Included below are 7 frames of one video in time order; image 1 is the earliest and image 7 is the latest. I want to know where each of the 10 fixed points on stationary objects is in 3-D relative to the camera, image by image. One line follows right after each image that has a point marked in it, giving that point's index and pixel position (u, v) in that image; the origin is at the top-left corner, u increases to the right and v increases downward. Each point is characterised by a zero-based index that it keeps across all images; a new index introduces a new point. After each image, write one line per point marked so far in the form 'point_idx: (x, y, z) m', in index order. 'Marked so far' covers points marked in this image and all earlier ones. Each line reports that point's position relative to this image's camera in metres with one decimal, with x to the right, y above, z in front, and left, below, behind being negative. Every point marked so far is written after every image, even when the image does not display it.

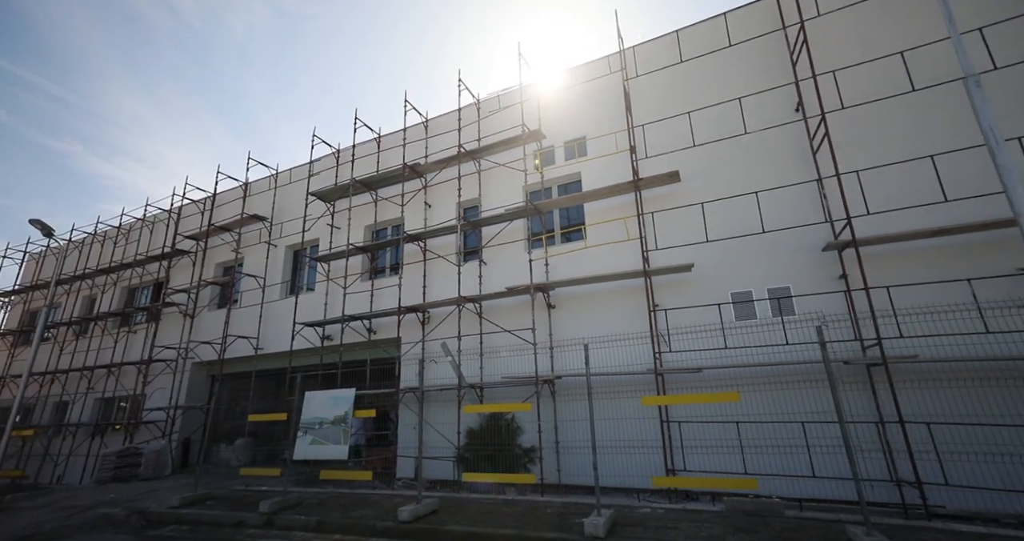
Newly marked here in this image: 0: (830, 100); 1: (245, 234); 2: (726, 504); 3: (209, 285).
0: (+6.7, +3.6, +9.6) m
1: (-10.5, +1.4, +18.0) m
2: (+2.7, -2.8, +5.5) m
3: (-11.6, -0.6, +17.5) m
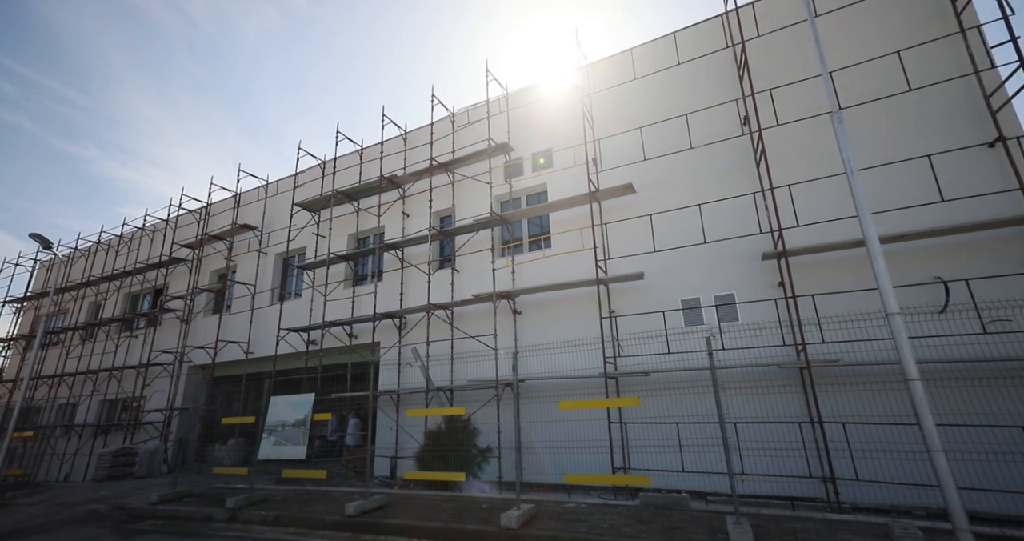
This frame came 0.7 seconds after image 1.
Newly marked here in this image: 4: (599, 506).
0: (+5.7, +3.4, +10.1) m
1: (-11.3, +1.1, +18.7) m
2: (+1.8, -3.1, +6.1) m
3: (-12.4, -0.9, +18.3) m
4: (+1.2, -3.1, +6.1) m
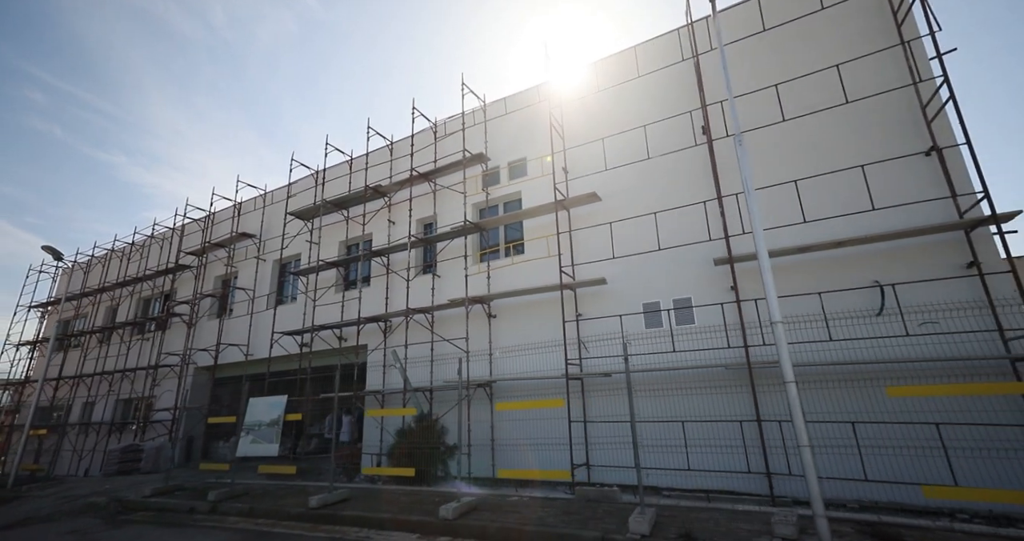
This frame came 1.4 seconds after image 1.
0: (+5.0, +3.4, +10.4) m
1: (-11.8, +0.9, +19.6) m
2: (+1.0, -3.2, +6.6) m
3: (-12.9, -1.1, +19.2) m
4: (+0.4, -3.3, +6.6) m
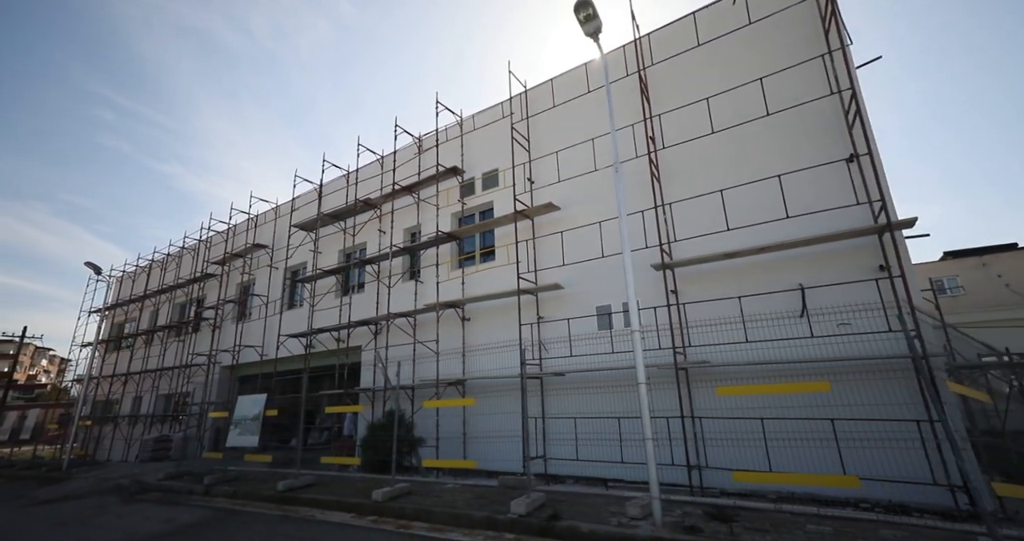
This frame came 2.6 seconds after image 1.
0: (+3.9, +3.3, +10.9) m
1: (-12.0, +0.5, +21.3) m
2: (-0.2, -3.4, +7.4) m
3: (-13.1, -1.5, +21.0) m
4: (-0.8, -3.5, +7.5) m
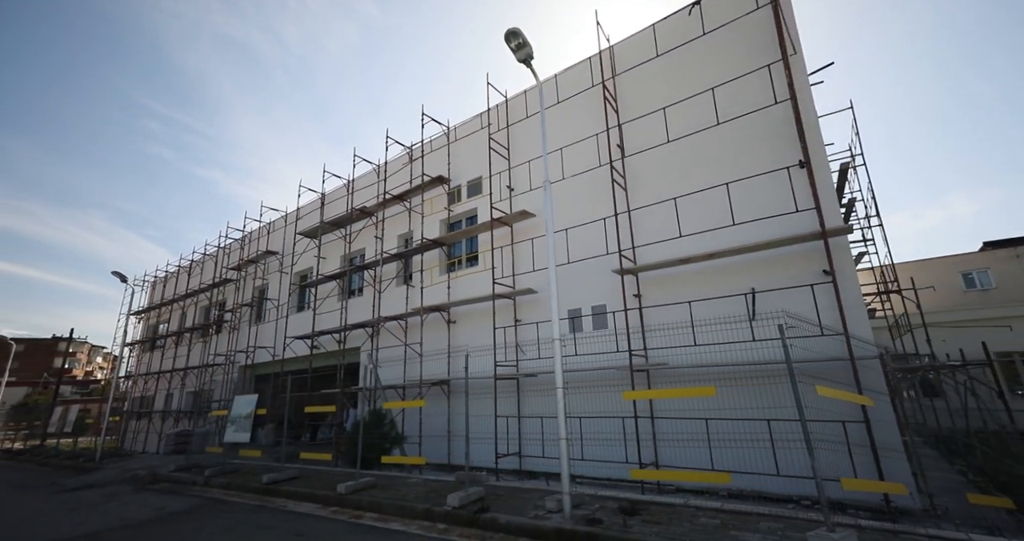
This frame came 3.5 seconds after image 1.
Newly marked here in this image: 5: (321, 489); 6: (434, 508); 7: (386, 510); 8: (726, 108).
0: (+3.2, +3.2, +11.2) m
1: (-12.1, +0.3, +22.5) m
2: (-1.0, -3.6, +8.0) m
3: (-13.1, -1.8, +22.3) m
4: (-1.5, -3.7, +8.1) m
5: (-3.4, -3.9, +8.2) m
6: (-1.1, -3.3, +6.3) m
7: (-1.9, -3.6, +6.7) m
8: (+4.7, +3.6, +10.0) m
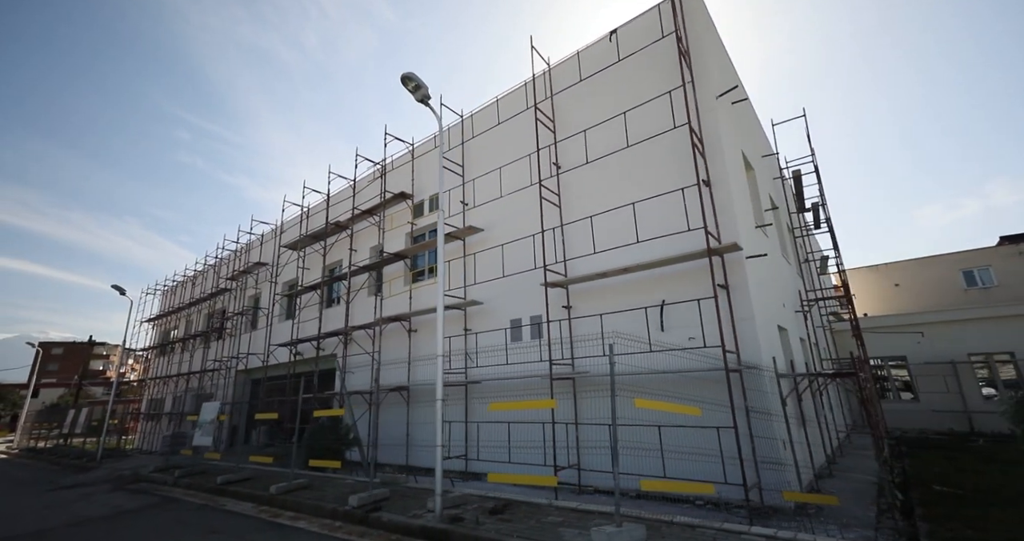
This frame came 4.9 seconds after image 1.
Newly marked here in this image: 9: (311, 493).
0: (+1.7, +2.9, +11.7) m
1: (-13.1, -0.2, +23.6) m
2: (-2.5, -4.0, +8.8) m
3: (-14.1, -2.3, +23.5) m
4: (-3.1, -4.1, +8.9) m
5: (-4.9, -4.3, +9.0) m
6: (-2.7, -3.7, +7.1) m
7: (-3.5, -3.9, +7.5) m
8: (+3.2, +3.3, +10.5) m
9: (-3.6, -4.0, +8.3) m
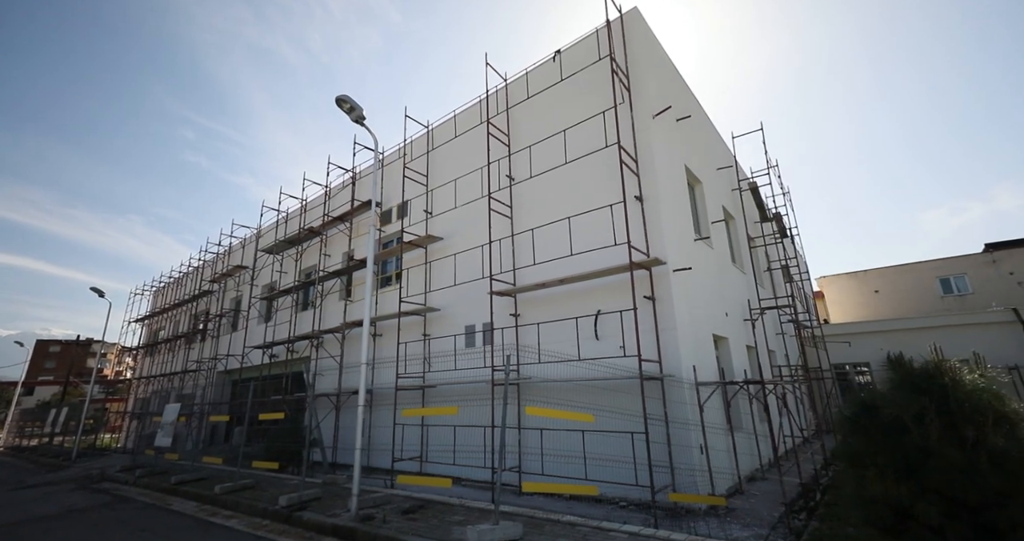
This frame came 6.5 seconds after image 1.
0: (+0.5, +2.7, +12.1) m
1: (-14.4, -0.3, +24.0) m
2: (-3.8, -4.2, +9.1) m
3: (-15.4, -2.4, +23.9) m
4: (-4.4, -4.3, +9.2) m
5: (-6.2, -4.5, +9.4) m
6: (-4.0, -3.9, +7.5) m
7: (-4.7, -4.1, +7.9) m
8: (+2.0, +3.1, +11.0) m
9: (-4.9, -4.2, +8.7) m
